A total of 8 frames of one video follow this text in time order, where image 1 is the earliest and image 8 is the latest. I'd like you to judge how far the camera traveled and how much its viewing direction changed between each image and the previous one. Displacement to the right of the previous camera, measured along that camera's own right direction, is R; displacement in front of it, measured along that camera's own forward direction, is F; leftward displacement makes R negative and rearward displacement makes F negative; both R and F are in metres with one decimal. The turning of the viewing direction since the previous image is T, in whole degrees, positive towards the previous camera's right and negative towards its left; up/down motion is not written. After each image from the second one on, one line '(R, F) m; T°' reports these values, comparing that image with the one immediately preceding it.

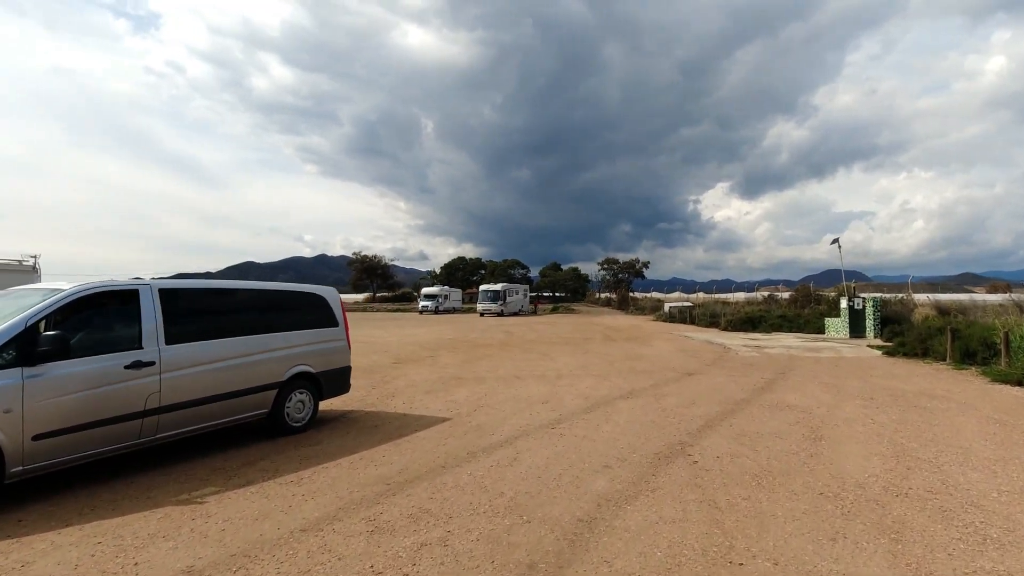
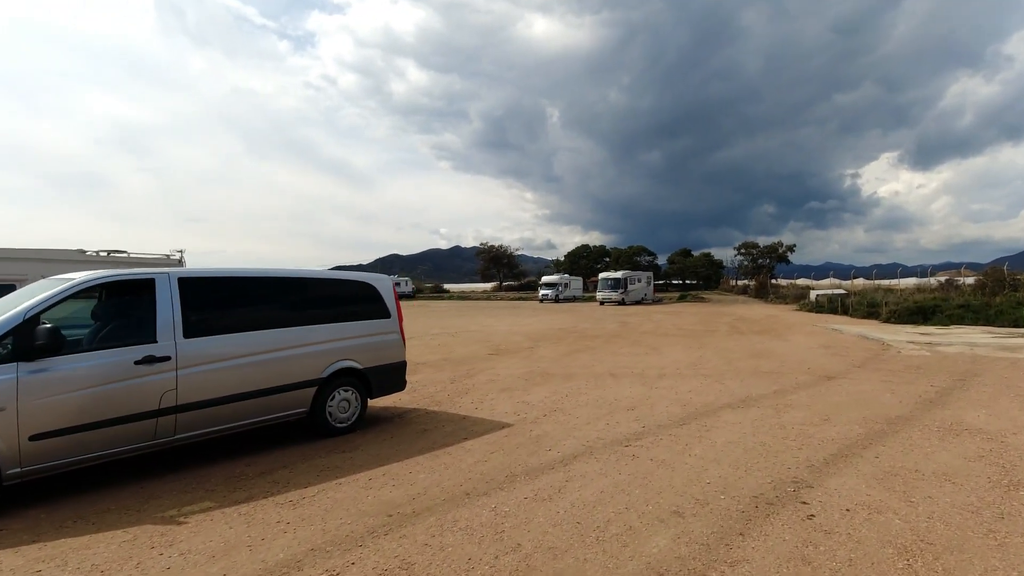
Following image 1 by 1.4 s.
(+0.7, +1.2) m; -13°
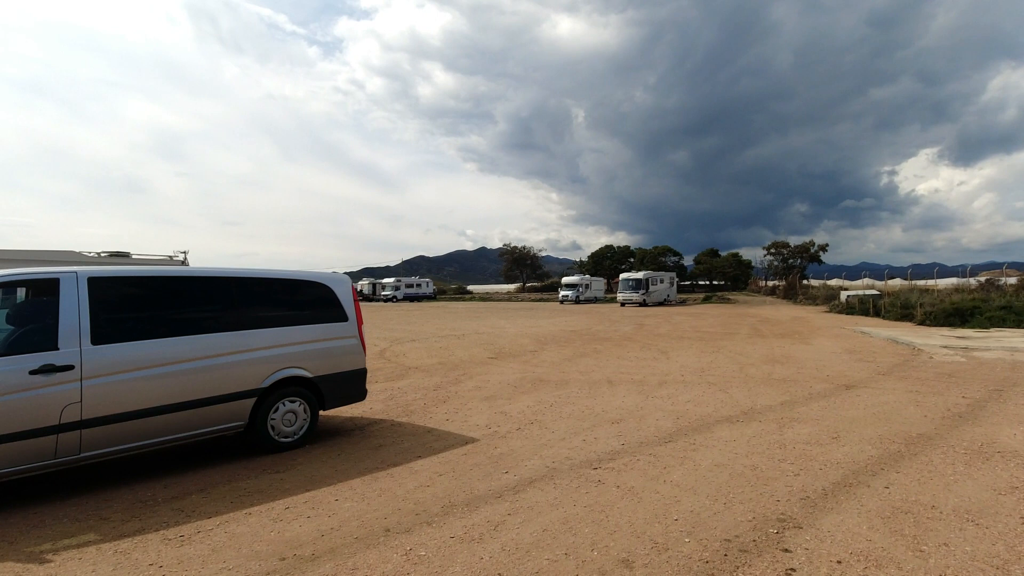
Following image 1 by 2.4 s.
(+0.7, +0.7) m; -3°
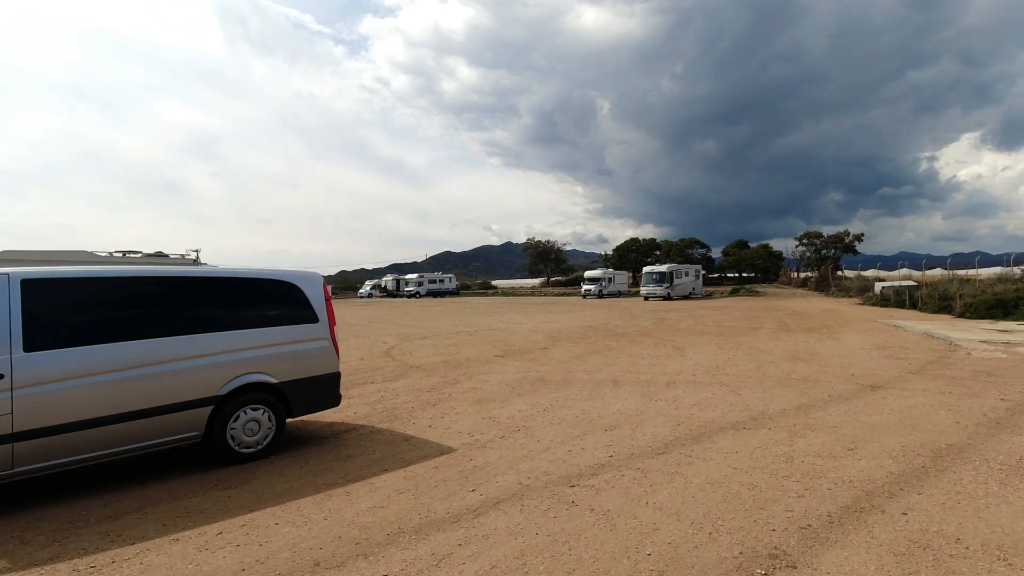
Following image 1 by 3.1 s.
(+0.5, +0.5) m; -3°
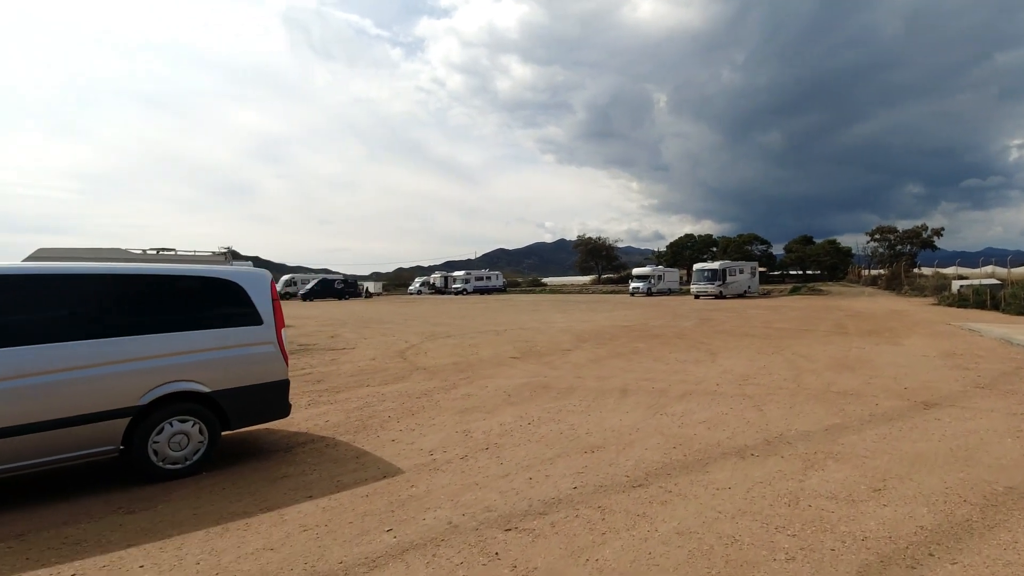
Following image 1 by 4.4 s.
(+0.9, +0.8) m; -5°
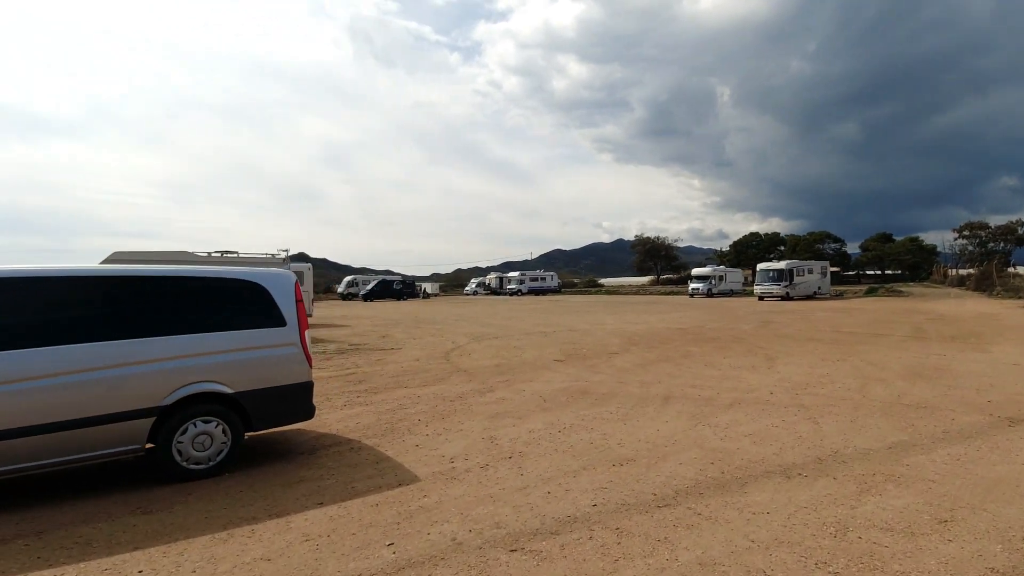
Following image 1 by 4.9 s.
(+0.3, +0.3) m; -6°
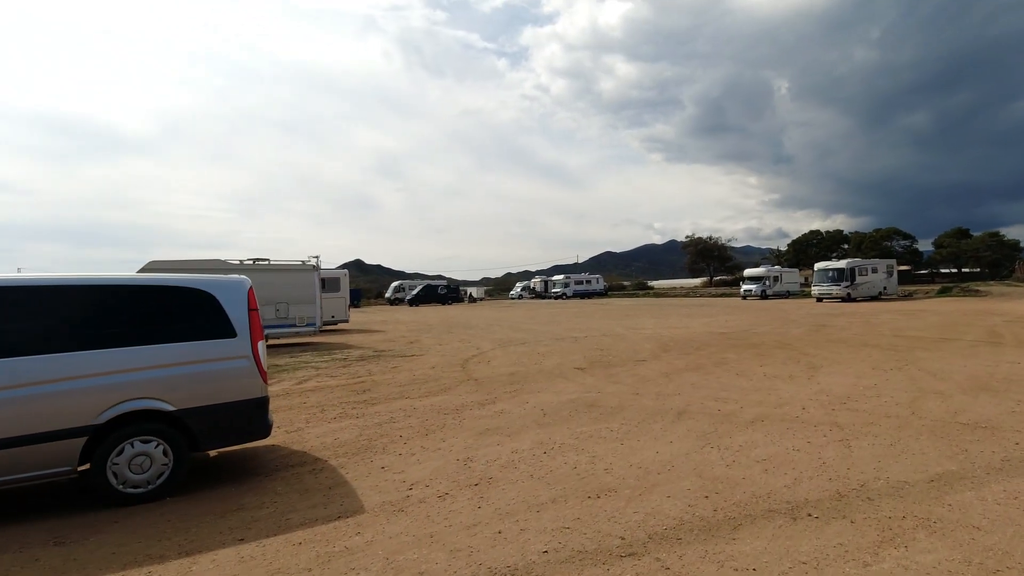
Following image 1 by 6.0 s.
(+0.8, +0.6) m; -5°
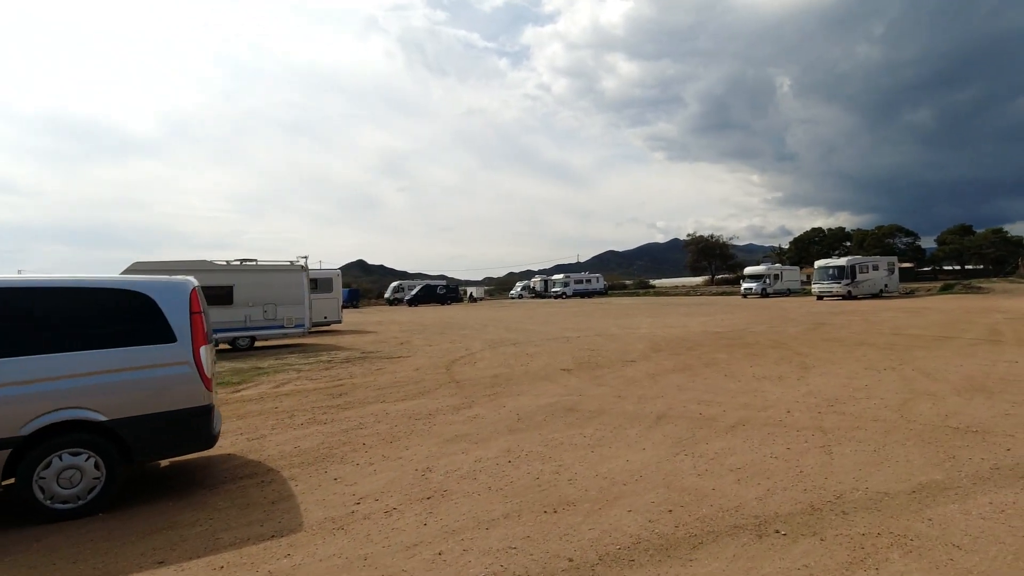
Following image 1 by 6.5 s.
(+0.4, +0.3) m; 0°
